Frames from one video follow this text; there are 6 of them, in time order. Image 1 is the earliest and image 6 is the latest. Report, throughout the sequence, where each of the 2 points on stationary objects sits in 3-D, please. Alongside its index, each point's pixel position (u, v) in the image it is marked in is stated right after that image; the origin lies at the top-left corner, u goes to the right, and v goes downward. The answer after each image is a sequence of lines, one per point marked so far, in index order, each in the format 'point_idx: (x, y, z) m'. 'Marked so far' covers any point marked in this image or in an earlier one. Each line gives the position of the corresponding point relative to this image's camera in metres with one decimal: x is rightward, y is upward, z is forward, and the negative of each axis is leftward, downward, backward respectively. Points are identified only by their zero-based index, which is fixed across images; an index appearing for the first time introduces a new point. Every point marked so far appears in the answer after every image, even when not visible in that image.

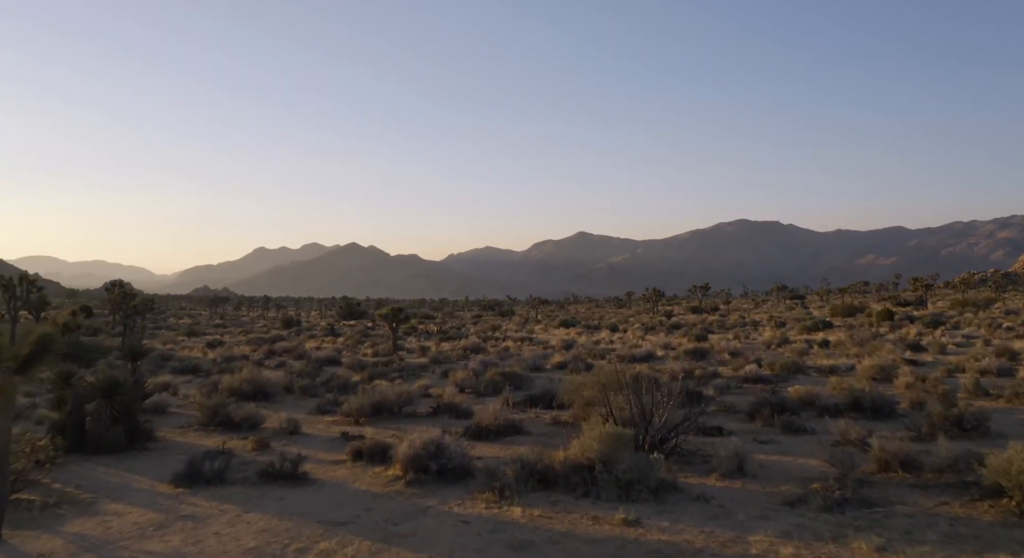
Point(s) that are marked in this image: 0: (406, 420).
0: (-2.3, -3.1, +15.8) m
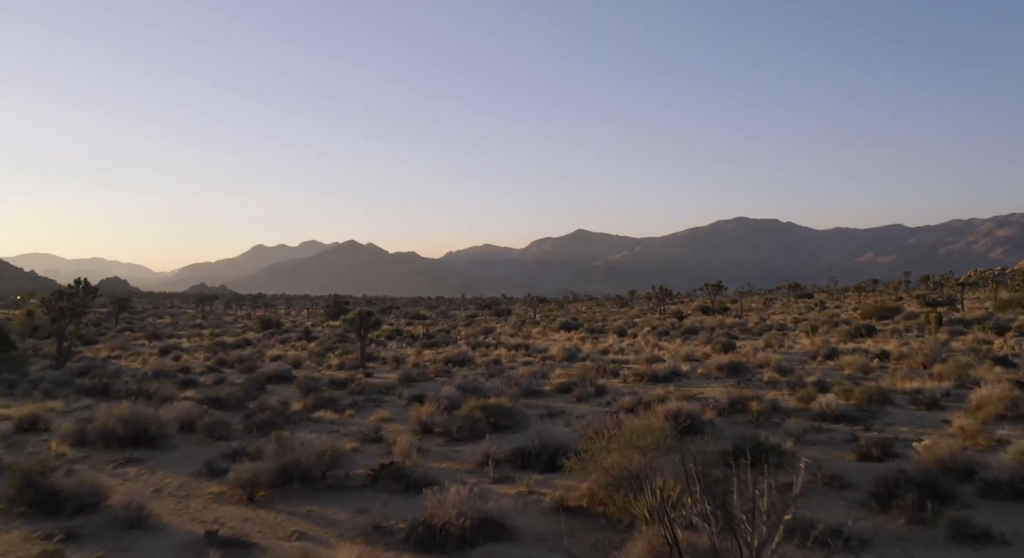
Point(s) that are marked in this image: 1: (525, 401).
0: (-2.6, -3.0, +10.2) m
1: (+0.3, -2.9, +17.4) m
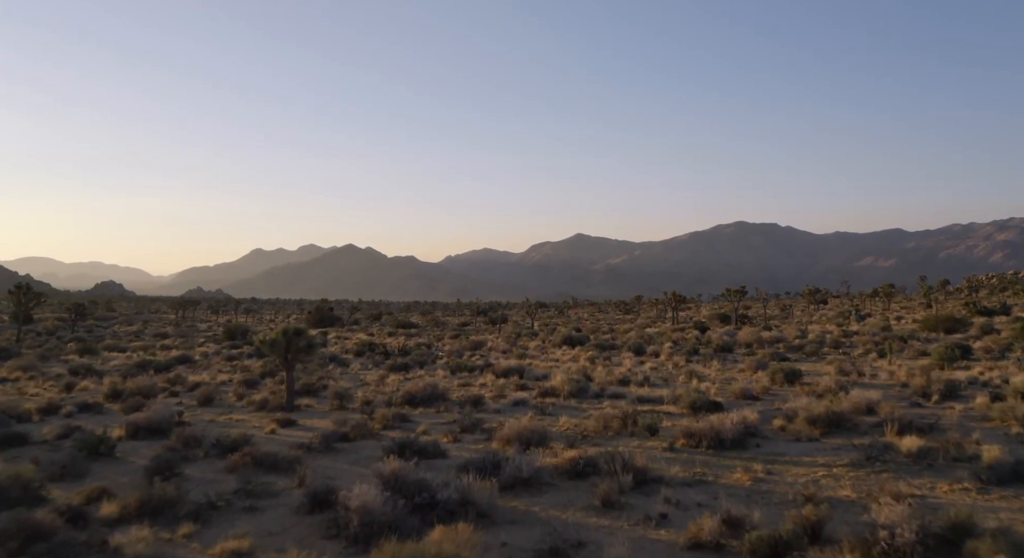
0: (-2.9, -3.1, +2.3) m
1: (0.0, -3.0, +9.6) m
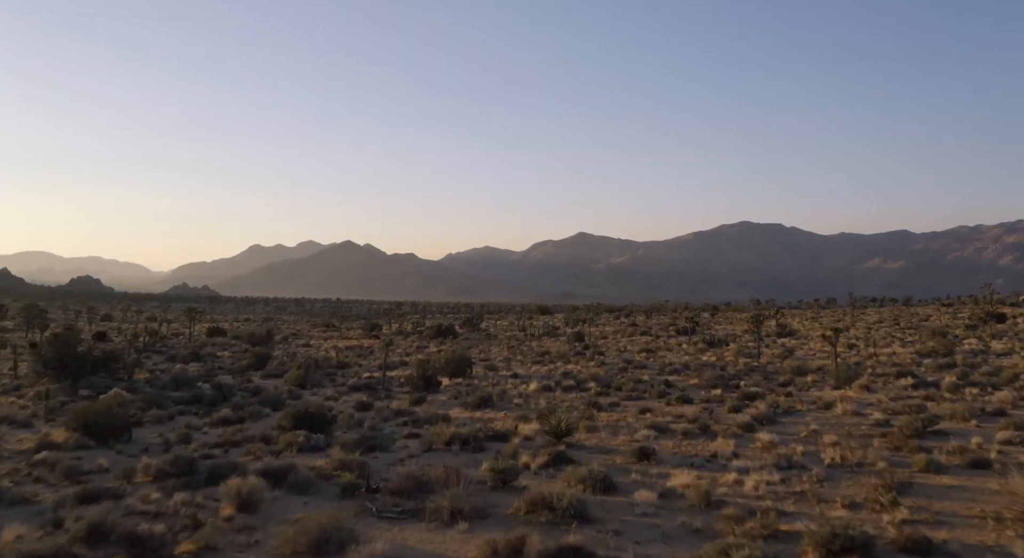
0: (-4.4, -3.1, -41.2) m
1: (-1.5, -3.0, -34.0) m
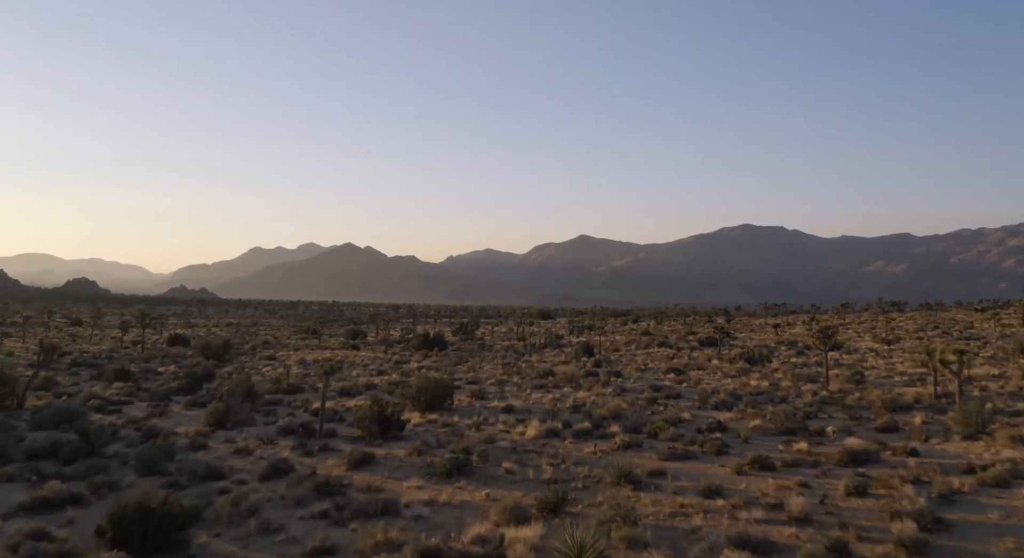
0: (-4.8, -2.8, -50.1) m
1: (-1.9, -2.8, -42.8) m
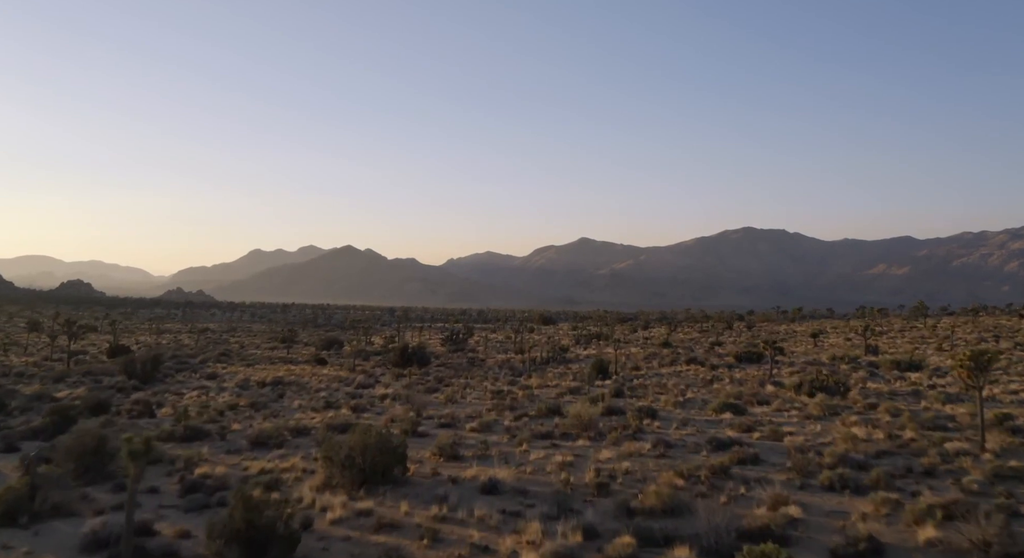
0: (-5.2, -2.5, -60.2) m
1: (-2.3, -2.5, -52.9) m
